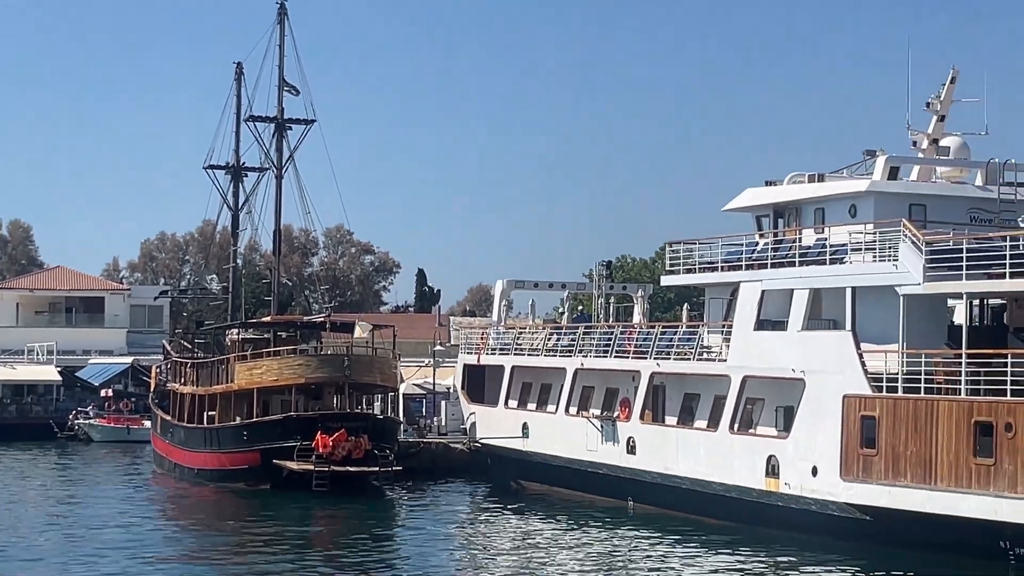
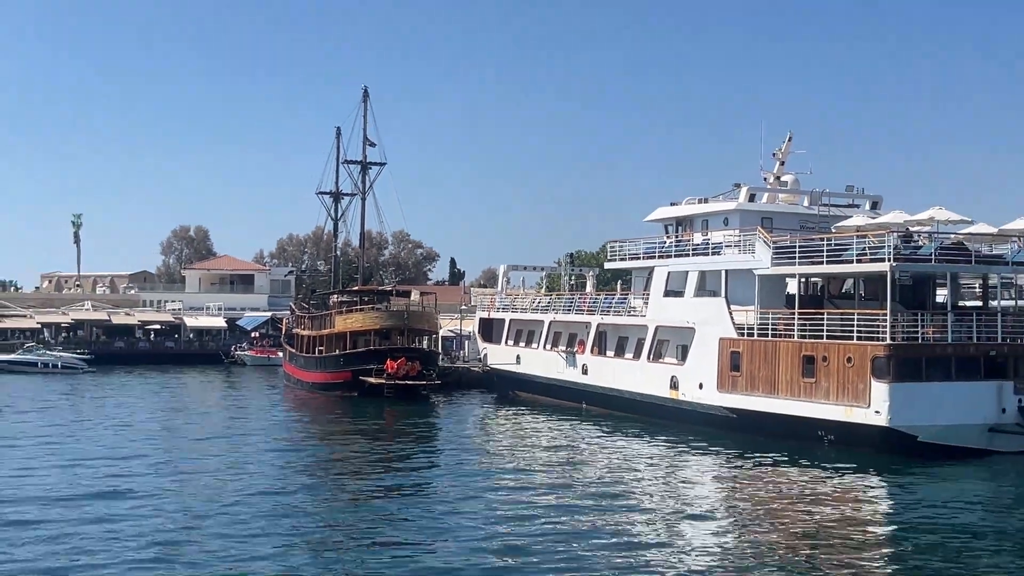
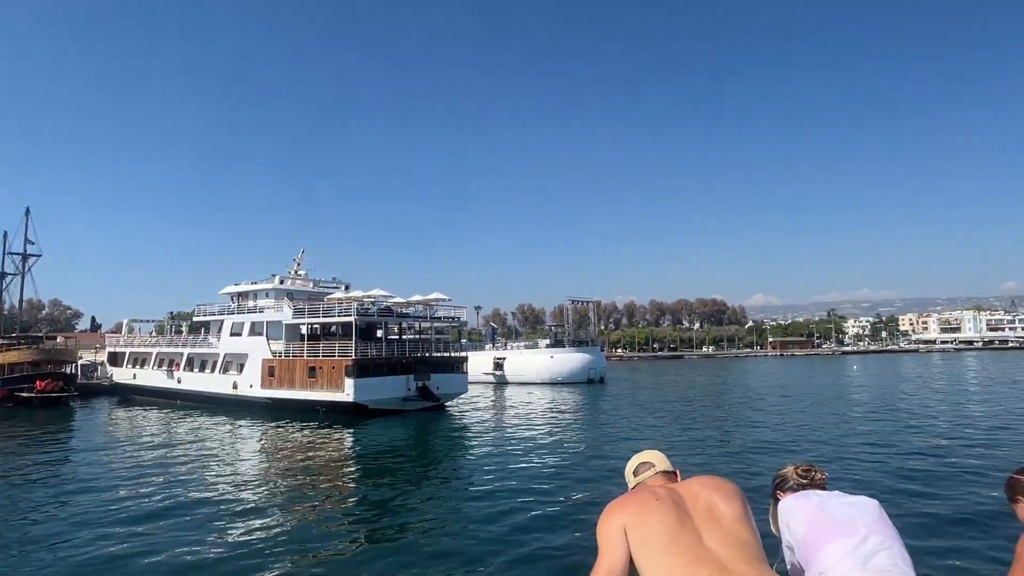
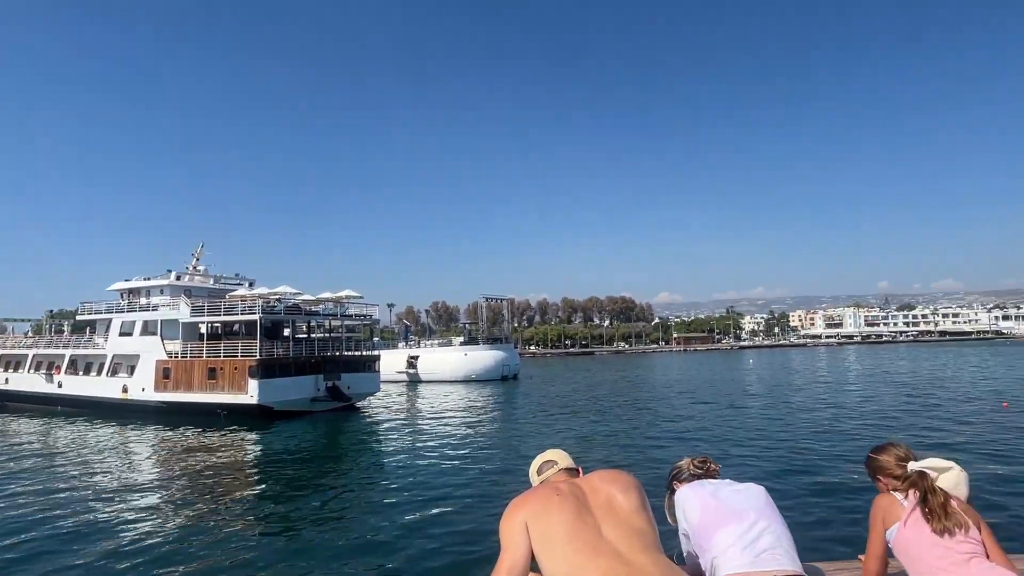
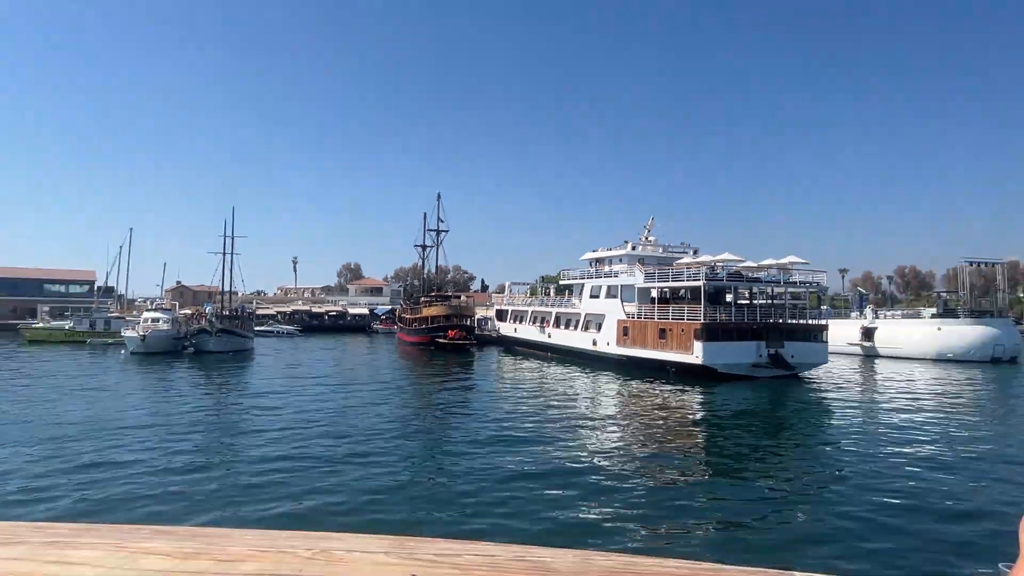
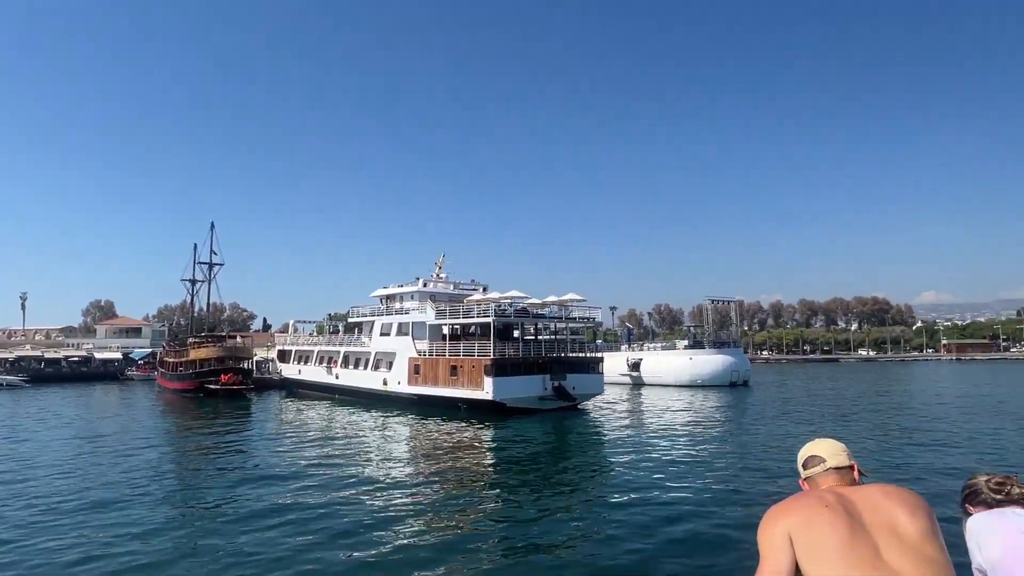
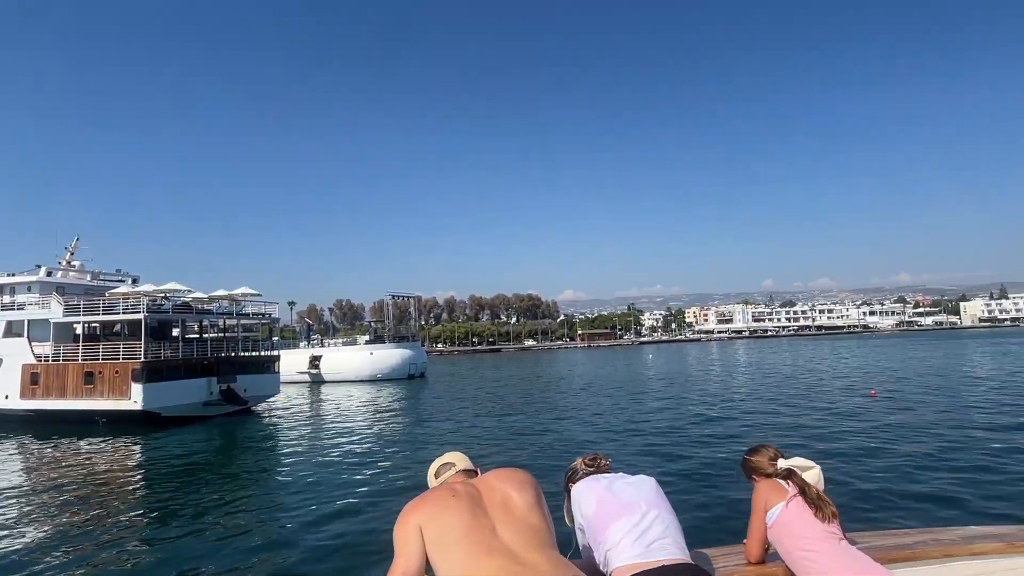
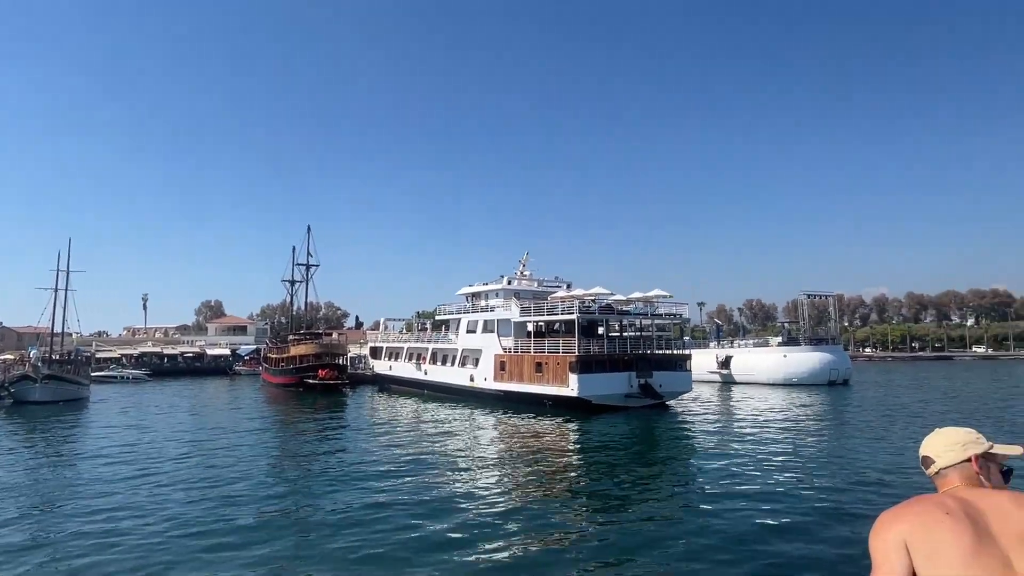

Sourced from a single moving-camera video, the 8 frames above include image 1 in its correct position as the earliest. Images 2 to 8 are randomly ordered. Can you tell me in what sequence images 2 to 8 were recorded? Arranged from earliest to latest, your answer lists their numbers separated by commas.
2, 5, 8, 6, 3, 4, 7
